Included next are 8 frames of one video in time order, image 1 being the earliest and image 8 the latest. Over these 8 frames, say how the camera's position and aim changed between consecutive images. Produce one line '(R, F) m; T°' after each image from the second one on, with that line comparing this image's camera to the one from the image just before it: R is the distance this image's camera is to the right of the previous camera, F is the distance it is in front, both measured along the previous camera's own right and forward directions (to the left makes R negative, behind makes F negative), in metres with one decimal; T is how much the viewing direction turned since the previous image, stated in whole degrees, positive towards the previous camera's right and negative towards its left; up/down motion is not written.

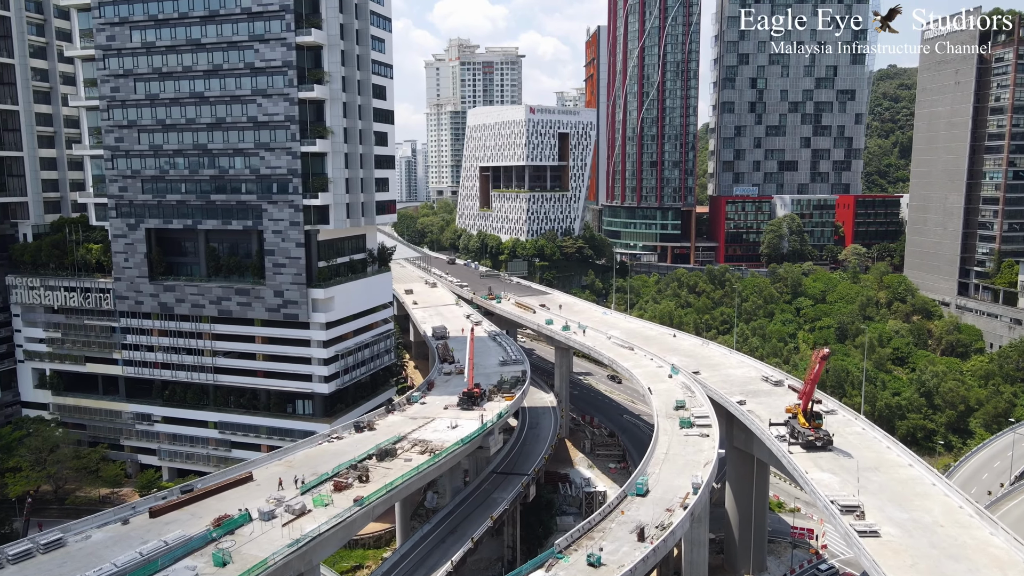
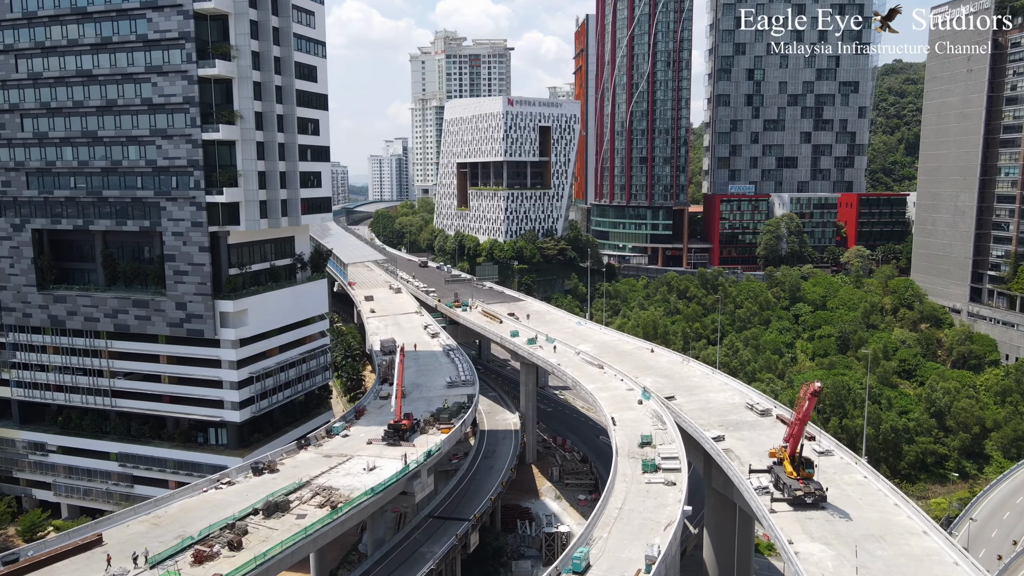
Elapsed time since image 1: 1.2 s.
(+4.7, +9.6) m; 0°
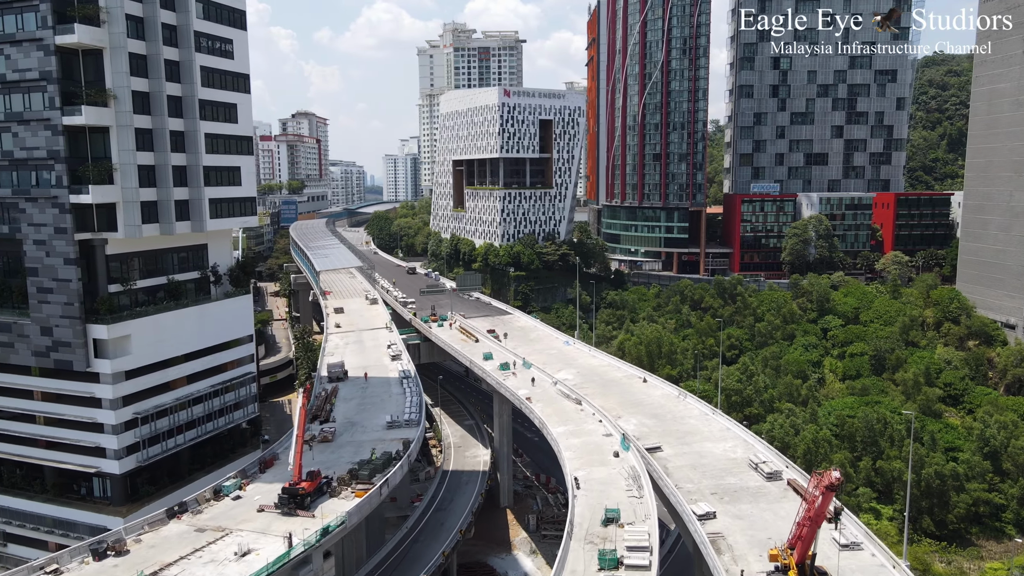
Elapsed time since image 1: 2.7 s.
(+5.4, +11.7) m; -2°
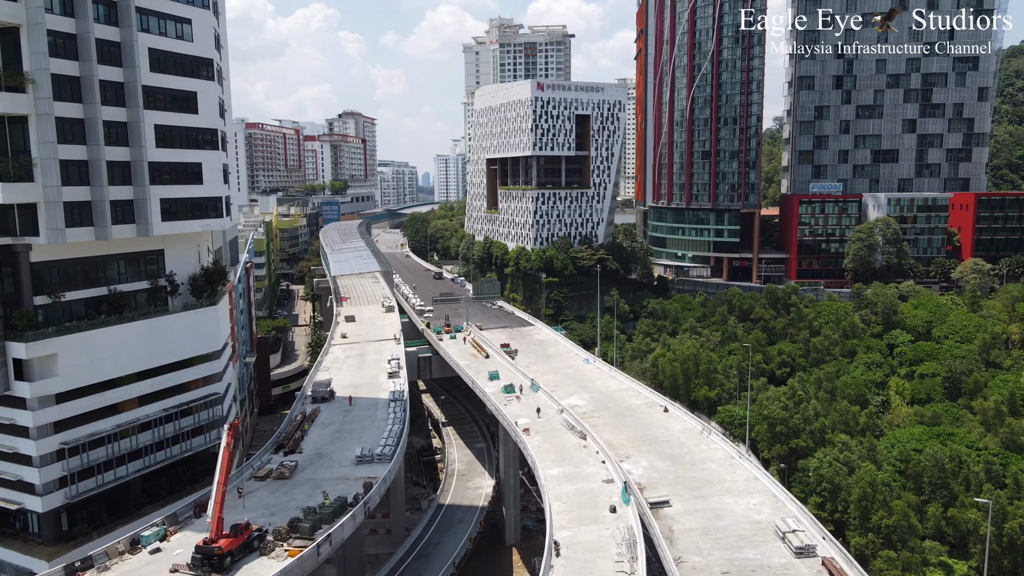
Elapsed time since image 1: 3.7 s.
(+4.3, +7.9) m; -5°
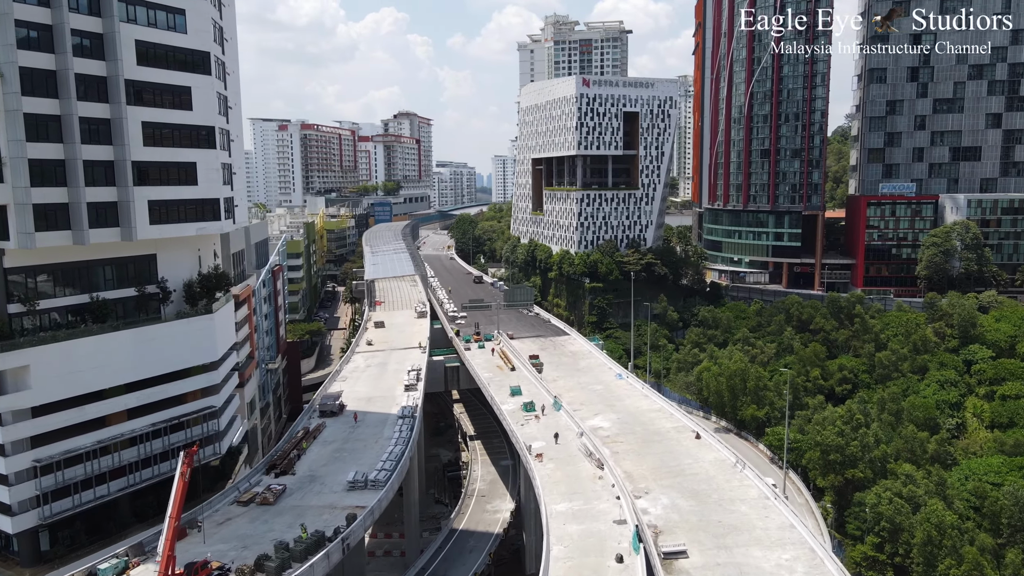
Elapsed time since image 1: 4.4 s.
(+3.1, +4.7) m; -5°
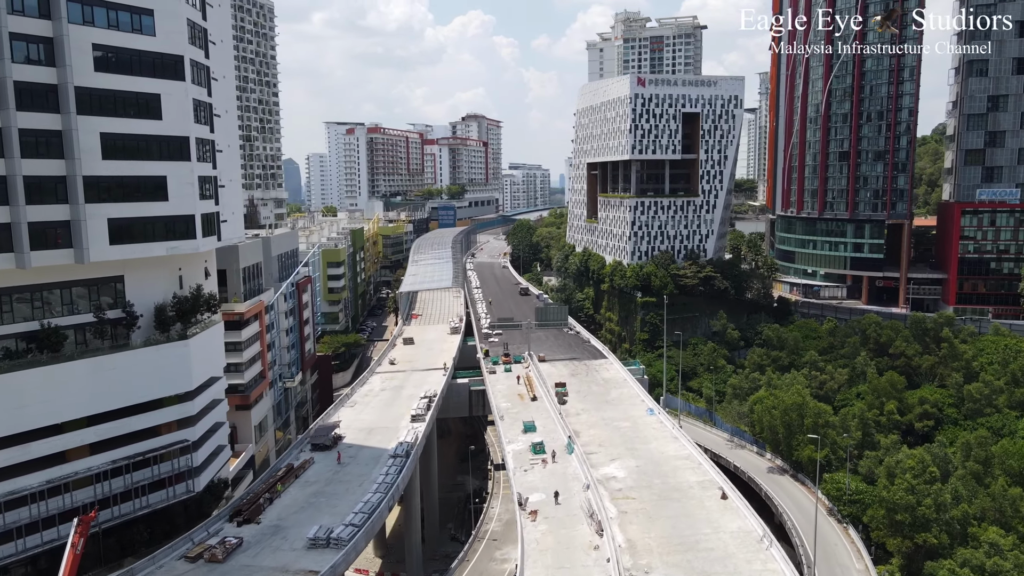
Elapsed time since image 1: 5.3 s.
(+4.8, +6.1) m; -6°
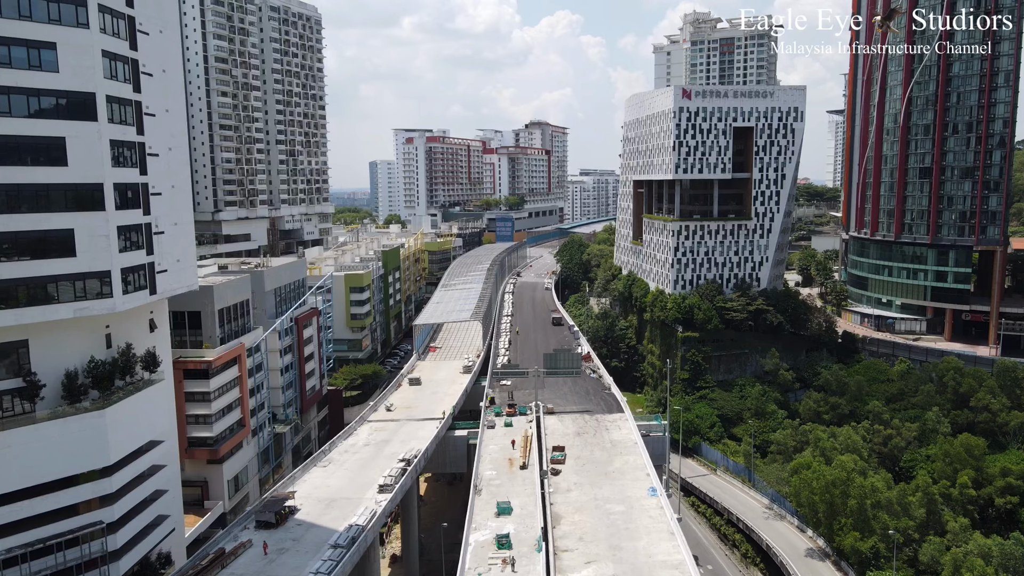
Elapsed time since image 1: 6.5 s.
(+6.6, +7.4) m; -6°
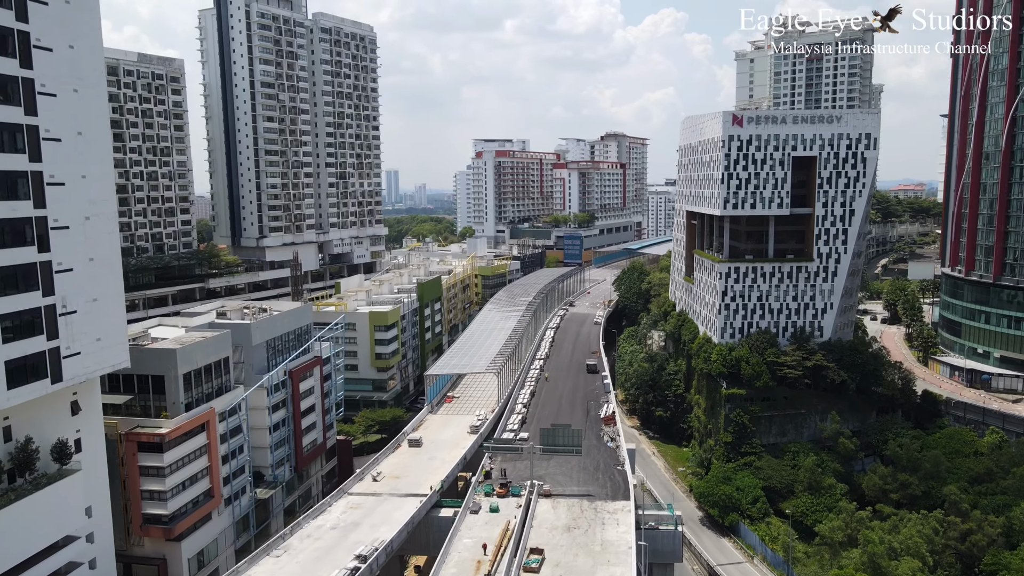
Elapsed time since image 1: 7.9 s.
(+7.9, +7.5) m; -8°
